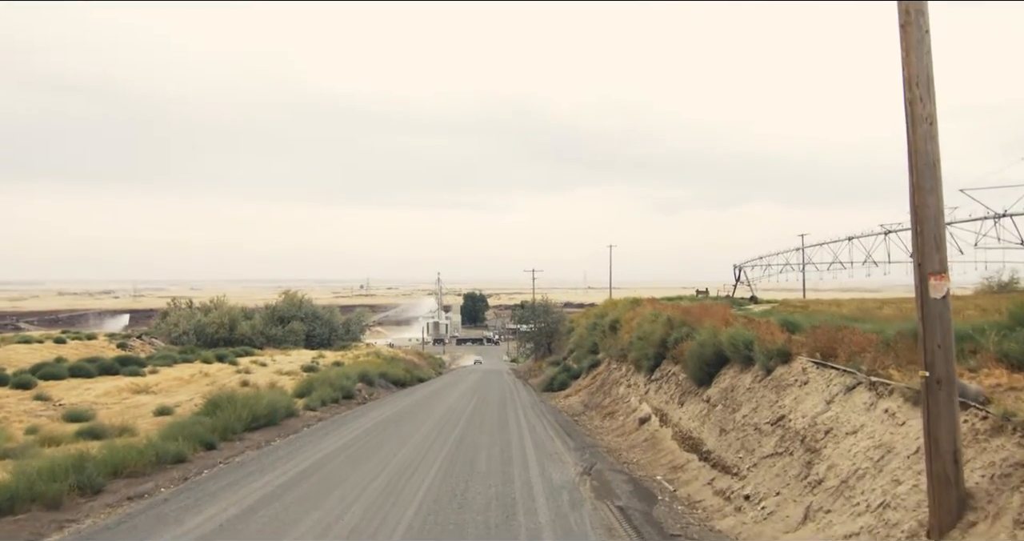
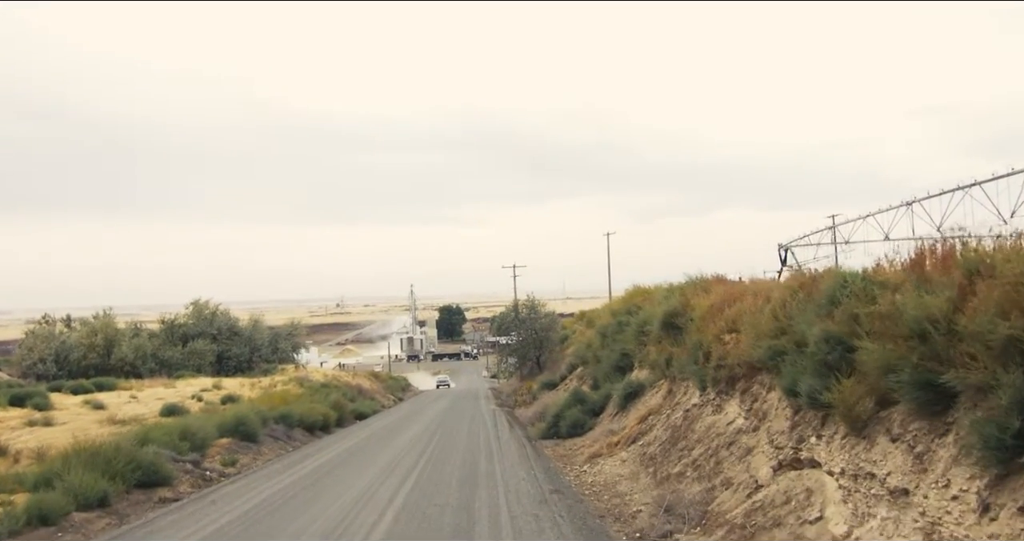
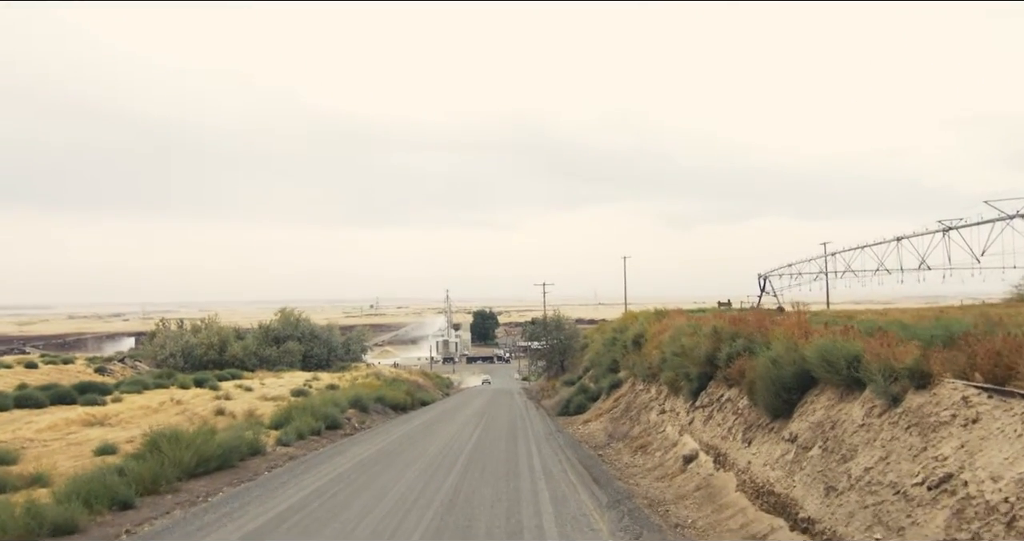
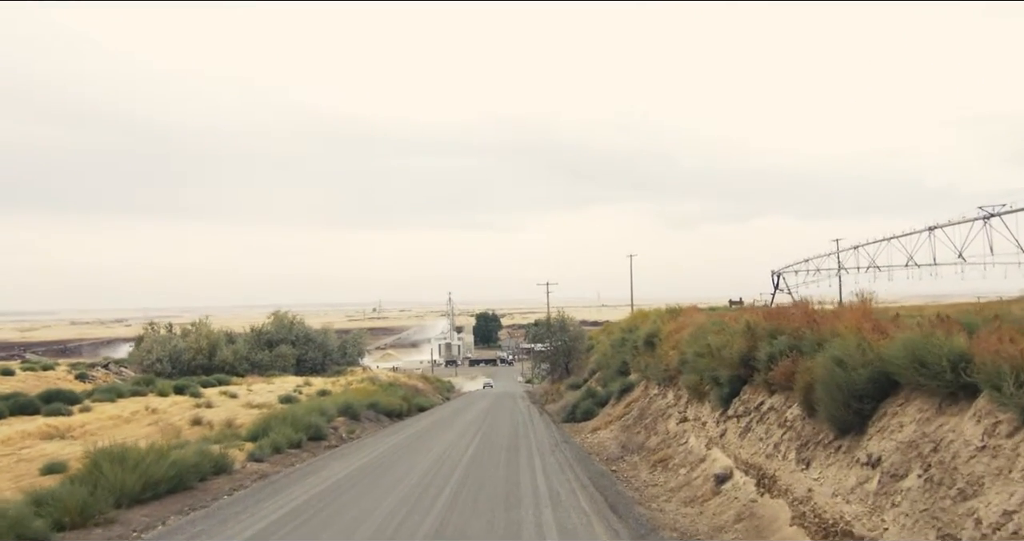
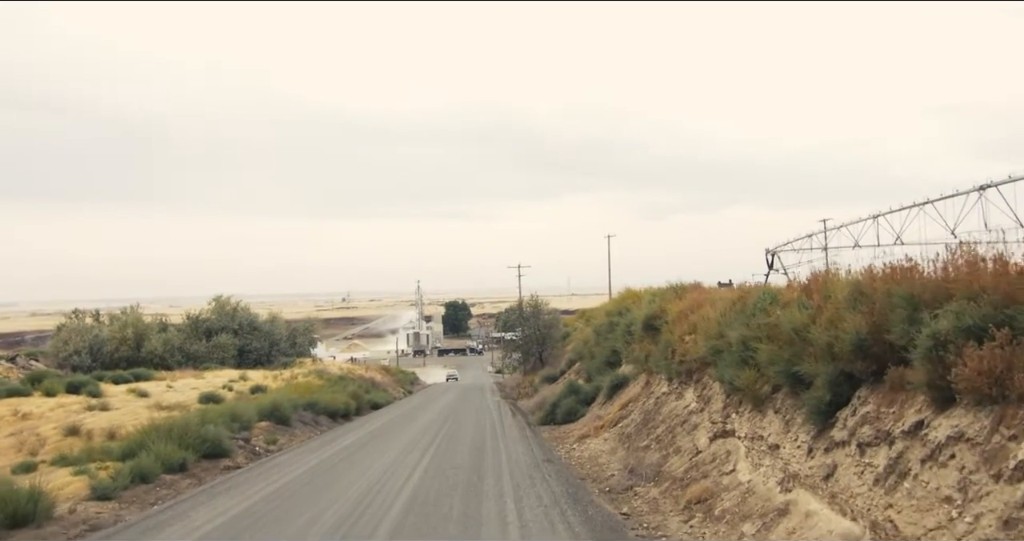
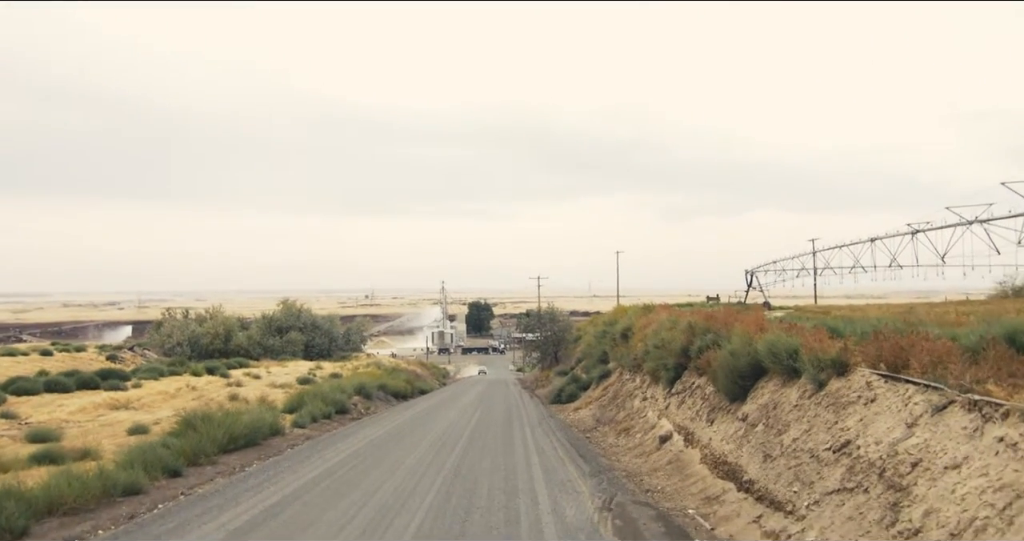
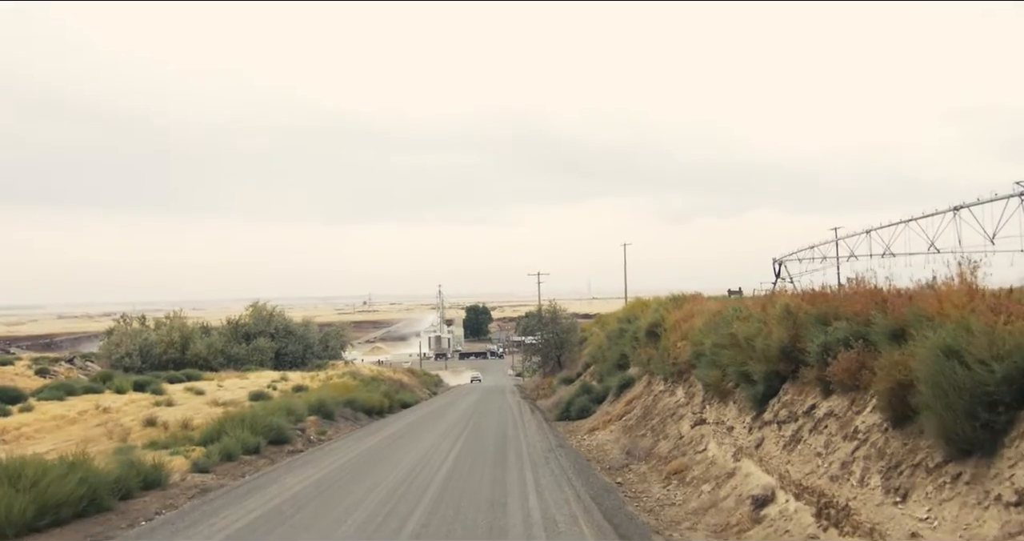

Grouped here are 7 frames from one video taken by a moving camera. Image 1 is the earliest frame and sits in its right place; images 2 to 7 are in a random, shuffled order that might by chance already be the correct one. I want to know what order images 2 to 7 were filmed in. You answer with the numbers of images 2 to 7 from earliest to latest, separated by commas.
6, 3, 4, 7, 5, 2
